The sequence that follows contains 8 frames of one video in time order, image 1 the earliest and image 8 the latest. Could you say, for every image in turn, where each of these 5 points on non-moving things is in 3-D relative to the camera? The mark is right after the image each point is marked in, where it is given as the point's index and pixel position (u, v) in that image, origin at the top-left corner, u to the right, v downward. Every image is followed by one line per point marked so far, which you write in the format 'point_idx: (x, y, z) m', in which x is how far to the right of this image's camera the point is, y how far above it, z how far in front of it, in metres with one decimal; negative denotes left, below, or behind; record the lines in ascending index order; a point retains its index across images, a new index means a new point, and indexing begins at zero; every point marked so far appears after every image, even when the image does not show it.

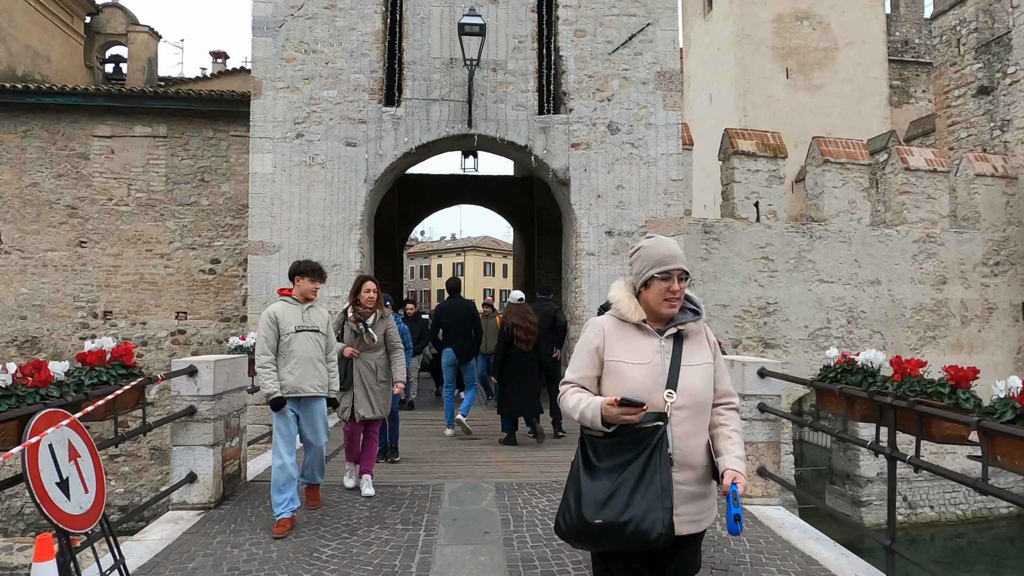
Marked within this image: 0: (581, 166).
0: (+0.9, +1.7, +9.1) m
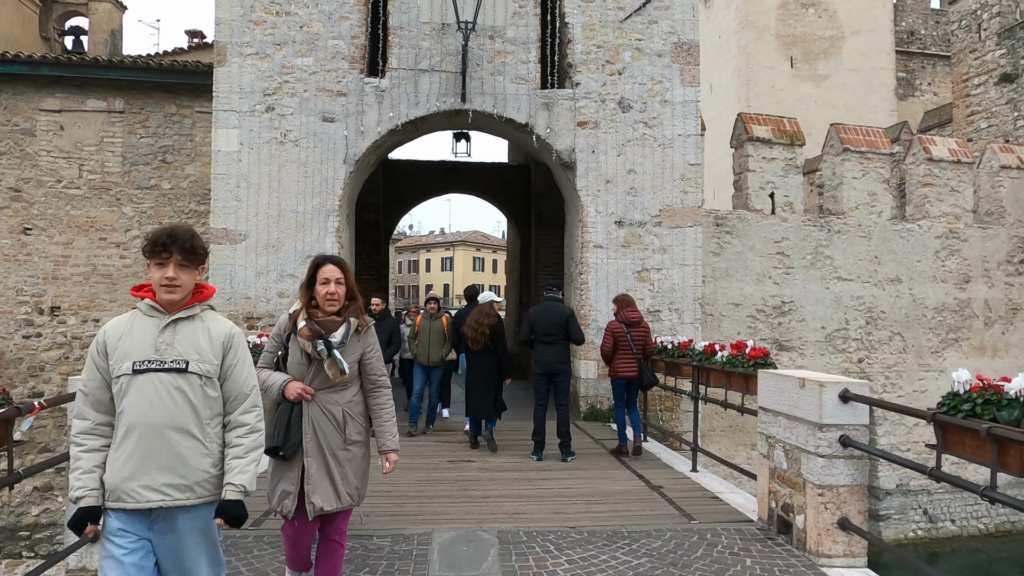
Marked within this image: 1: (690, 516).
0: (+0.9, +1.7, +8.1) m
1: (+1.1, -1.4, +4.1) m
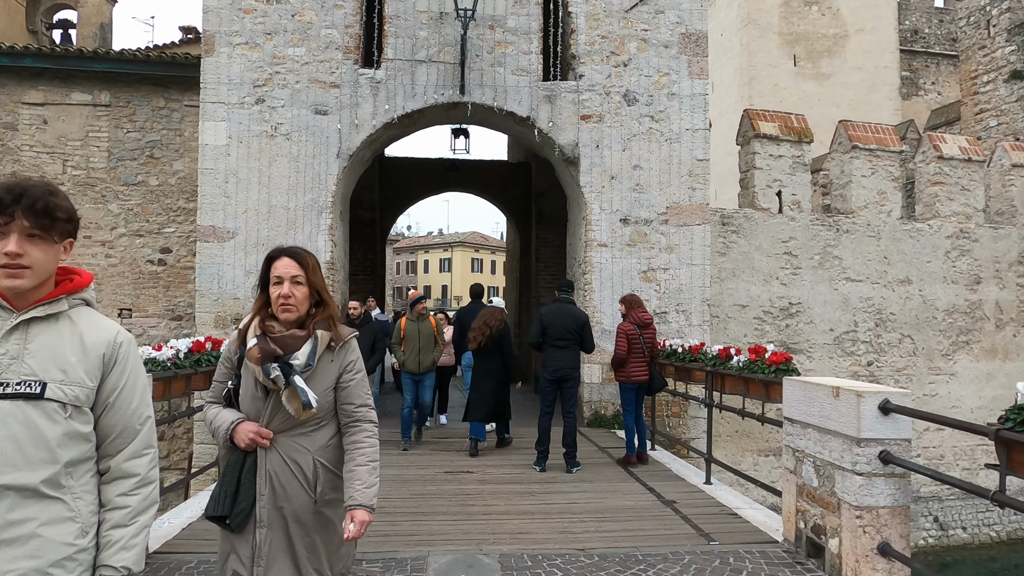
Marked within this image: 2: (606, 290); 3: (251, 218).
0: (+0.9, +1.7, +7.8) m
1: (+1.1, -1.4, +3.7) m
2: (+1.1, 0.0, +7.7) m
3: (-2.9, +0.8, +7.4) m
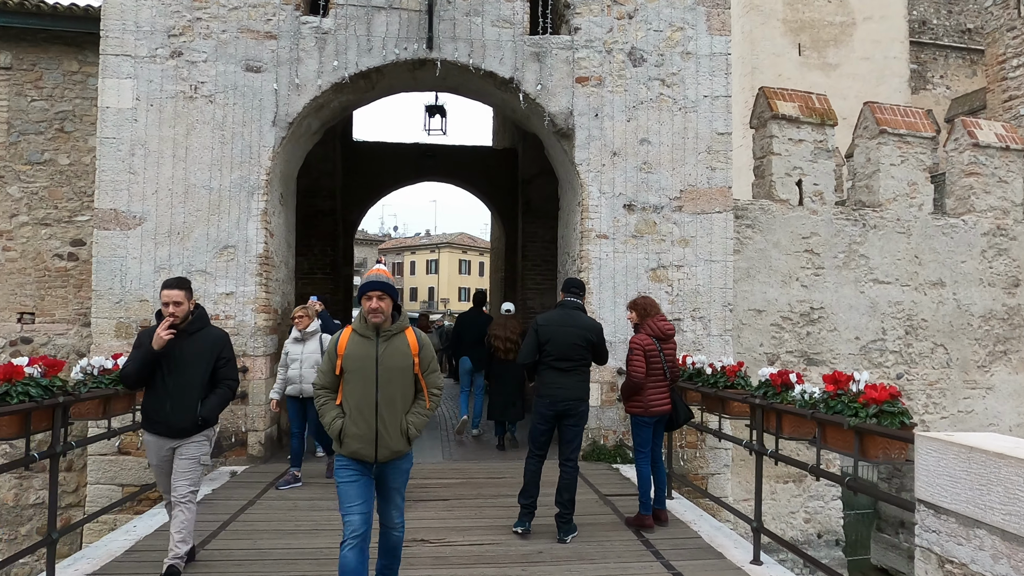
0: (+0.7, +1.7, +6.3) m
1: (+1.0, -1.4, +2.3) m
2: (+0.9, 0.0, +6.3) m
3: (-3.1, +0.8, +5.9) m
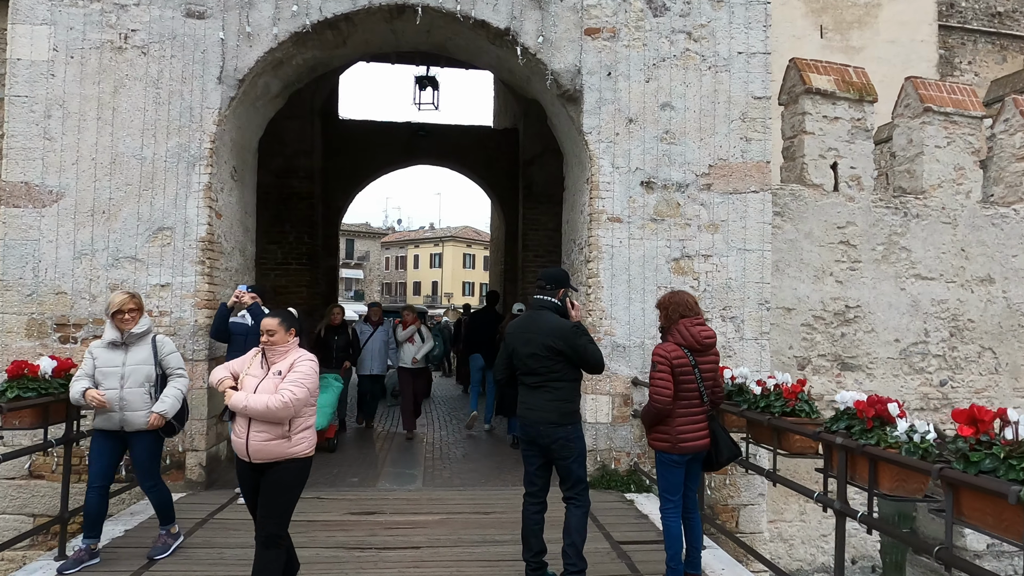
0: (+0.7, +1.8, +5.3) m
1: (+0.9, -1.4, +1.3) m
2: (+0.9, 0.0, +5.2) m
3: (-3.1, +0.9, +4.9) m
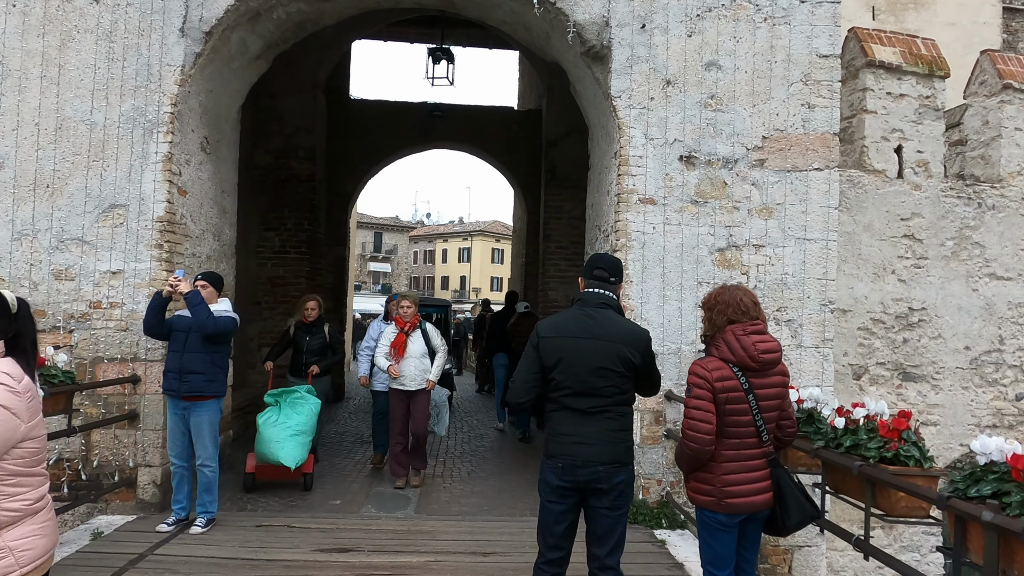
0: (+0.8, +1.8, +4.4) m
1: (+0.8, -1.4, +0.4) m
2: (+0.9, 0.0, +4.4) m
3: (-3.1, +0.9, +4.2) m
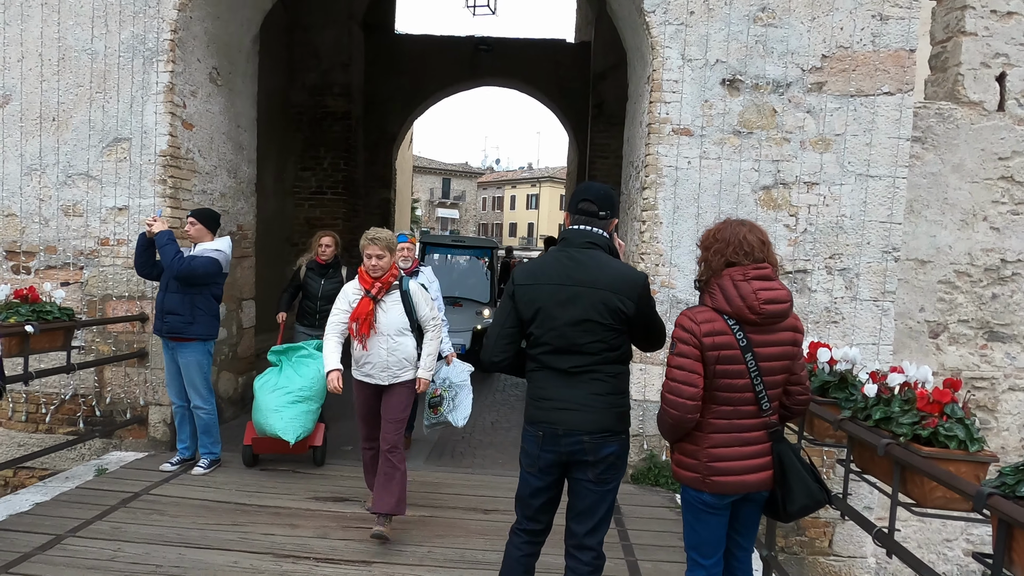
0: (+0.9, +2.1, +3.8) m
1: (+0.4, -1.3, +0.1) m
2: (+1.0, +0.4, +3.9) m
3: (-2.9, +1.3, +4.1) m
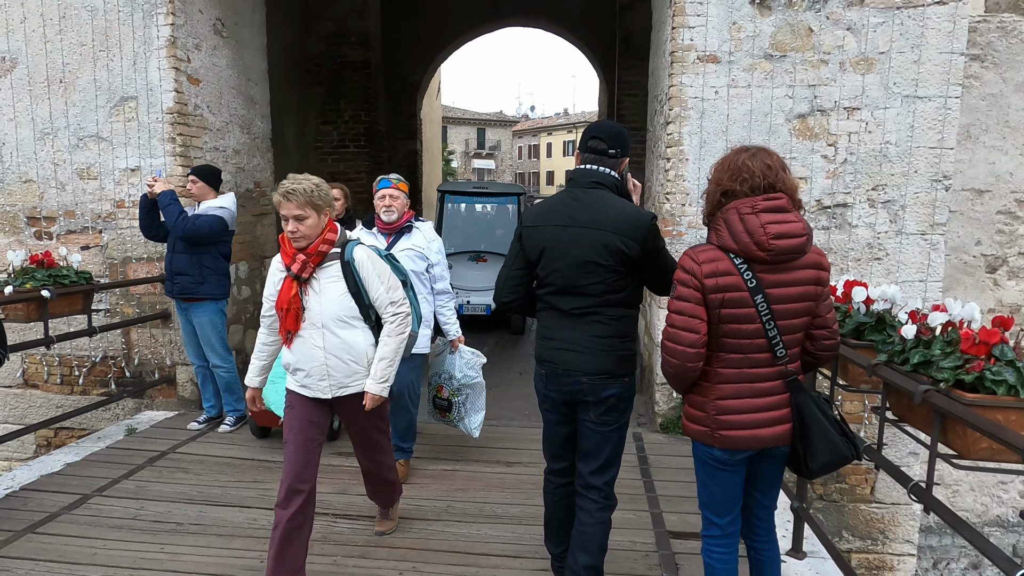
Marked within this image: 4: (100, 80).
0: (+1.0, +2.4, +3.4) m
1: (+0.3, -1.3, +0.1) m
2: (+1.1, +0.7, +3.7) m
3: (-2.9, +1.6, +4.0) m
4: (-2.5, +1.3, +4.0) m
